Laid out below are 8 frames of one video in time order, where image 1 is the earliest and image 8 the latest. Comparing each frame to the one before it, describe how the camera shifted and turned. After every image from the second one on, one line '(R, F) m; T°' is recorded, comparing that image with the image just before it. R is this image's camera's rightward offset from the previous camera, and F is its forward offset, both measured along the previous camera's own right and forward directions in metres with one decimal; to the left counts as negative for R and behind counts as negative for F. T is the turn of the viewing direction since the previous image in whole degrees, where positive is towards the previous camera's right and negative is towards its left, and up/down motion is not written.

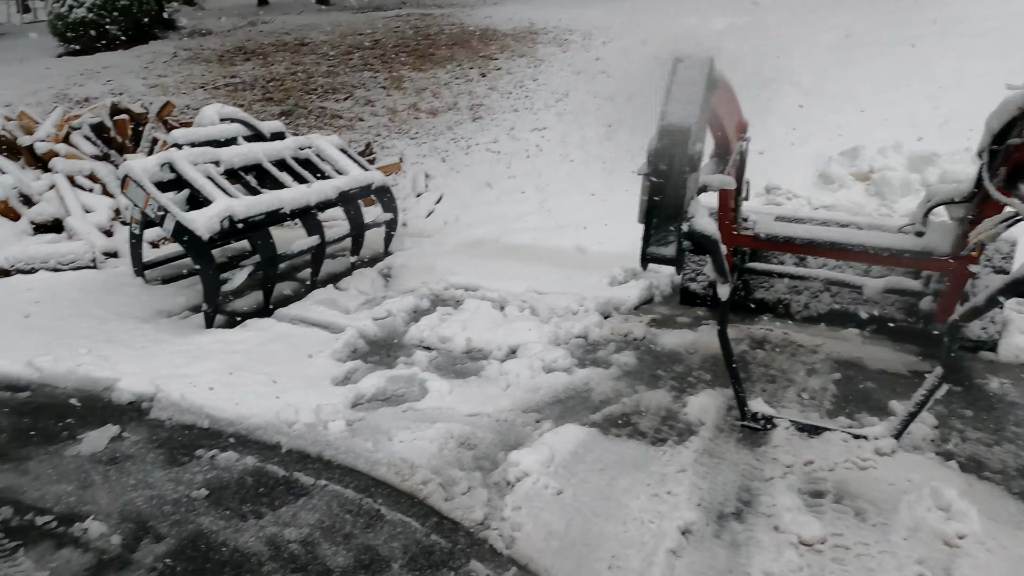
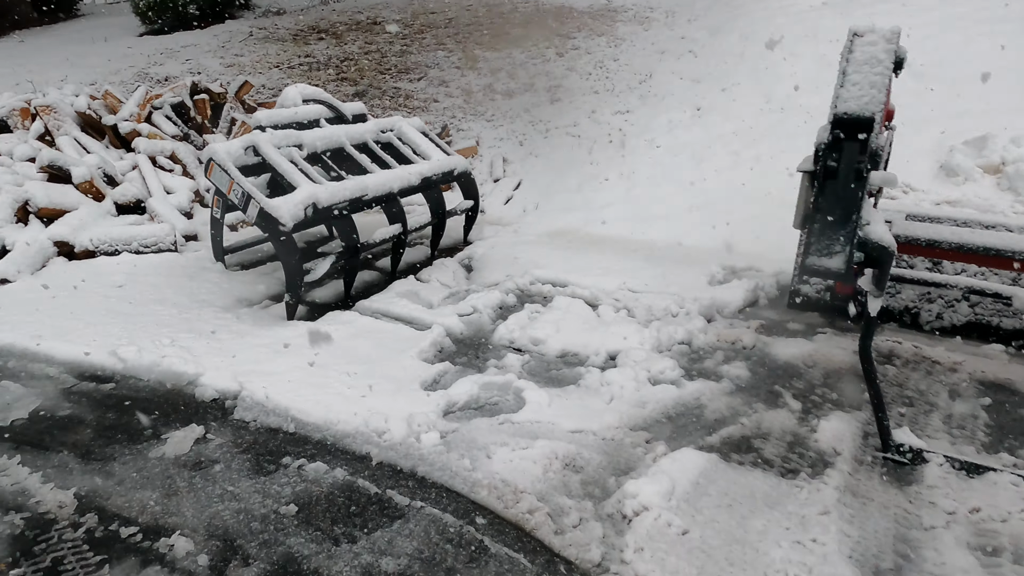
(-0.3, +0.3) m; -5°
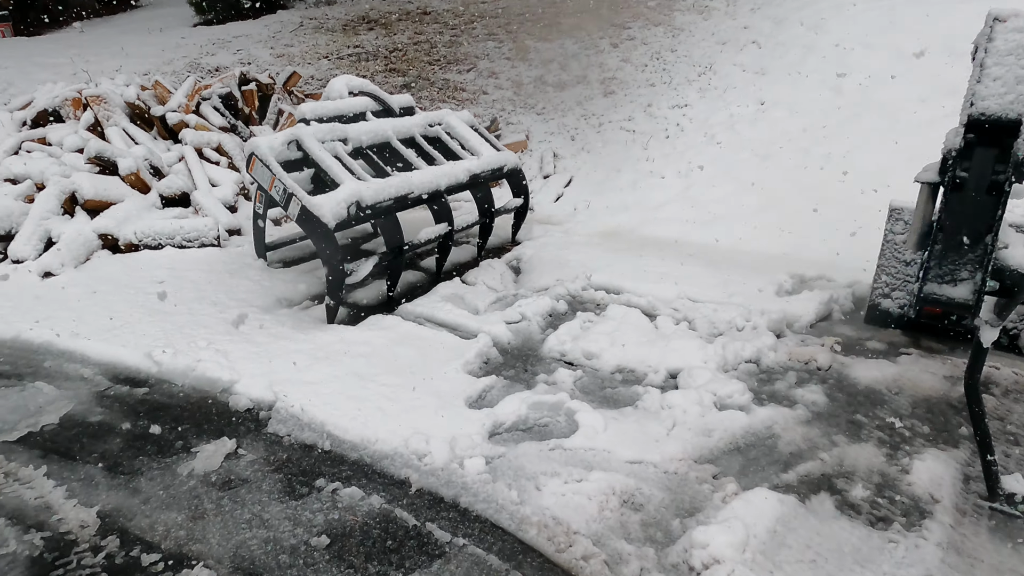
(-0.1, +0.3) m; -4°
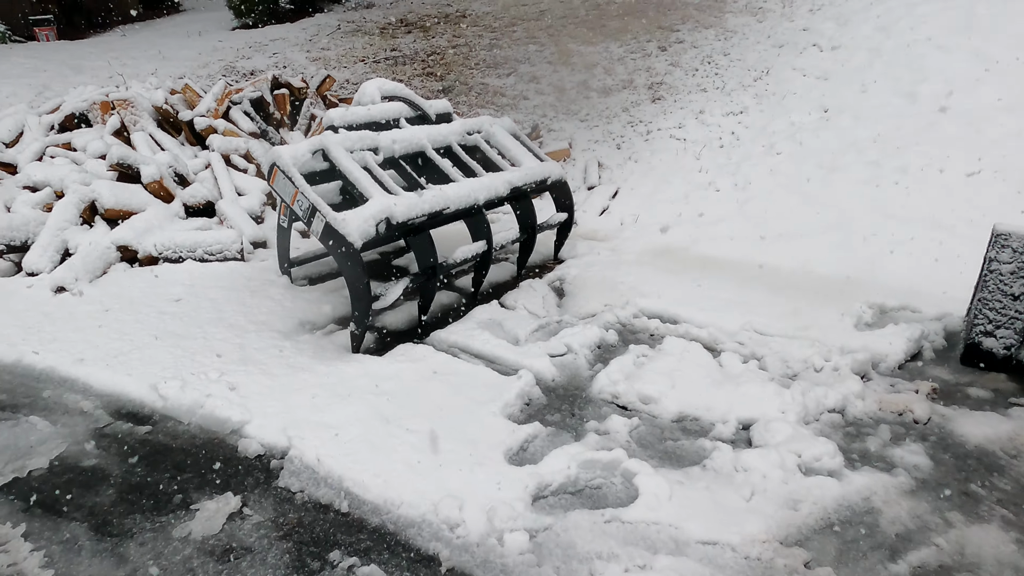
(-0.1, +0.4) m; -3°
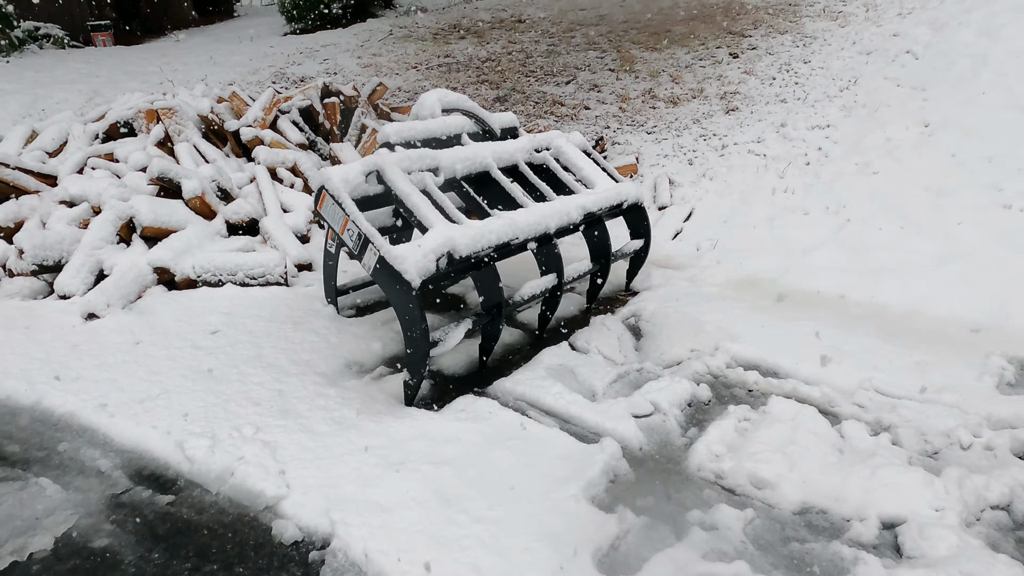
(-0.2, +0.5) m; -3°
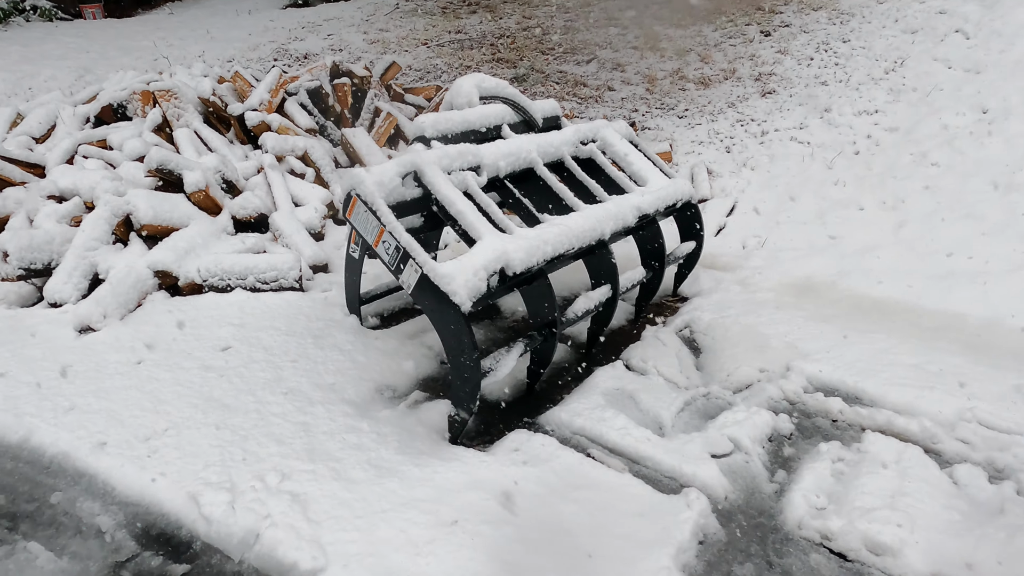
(-0.3, +0.4) m; 0°
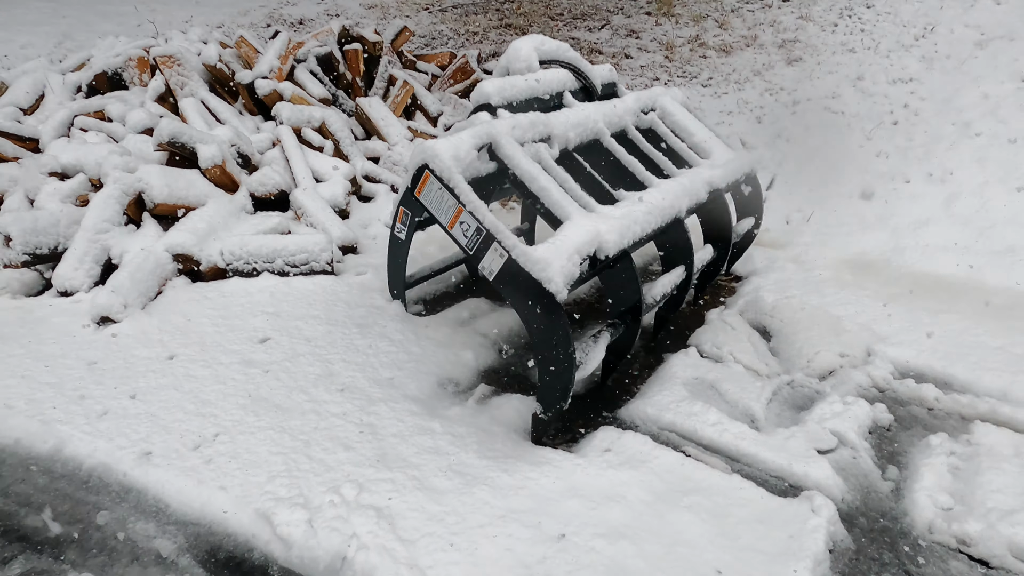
(-0.4, +0.3) m; +2°
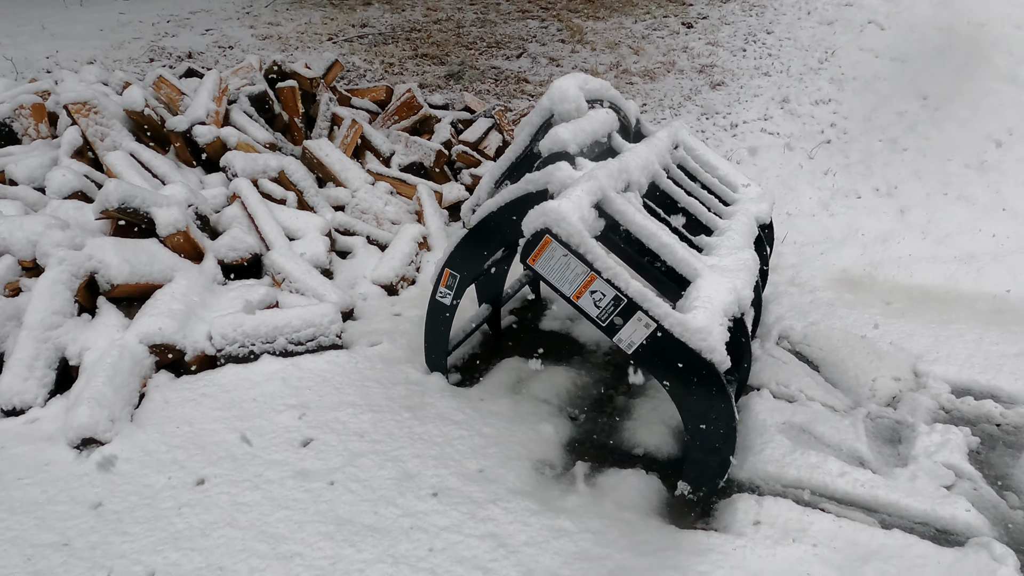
(-0.9, +0.4) m; +12°
